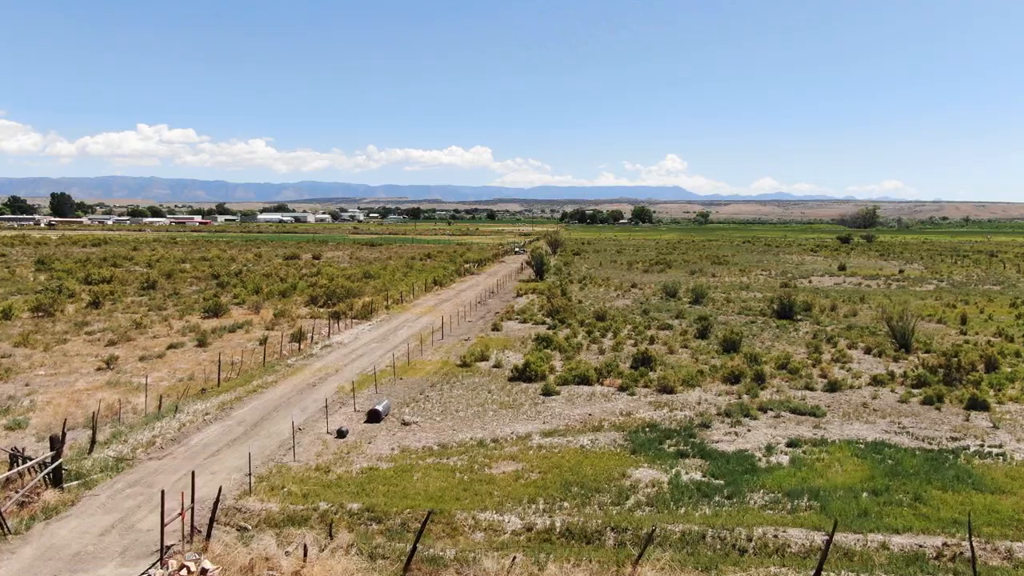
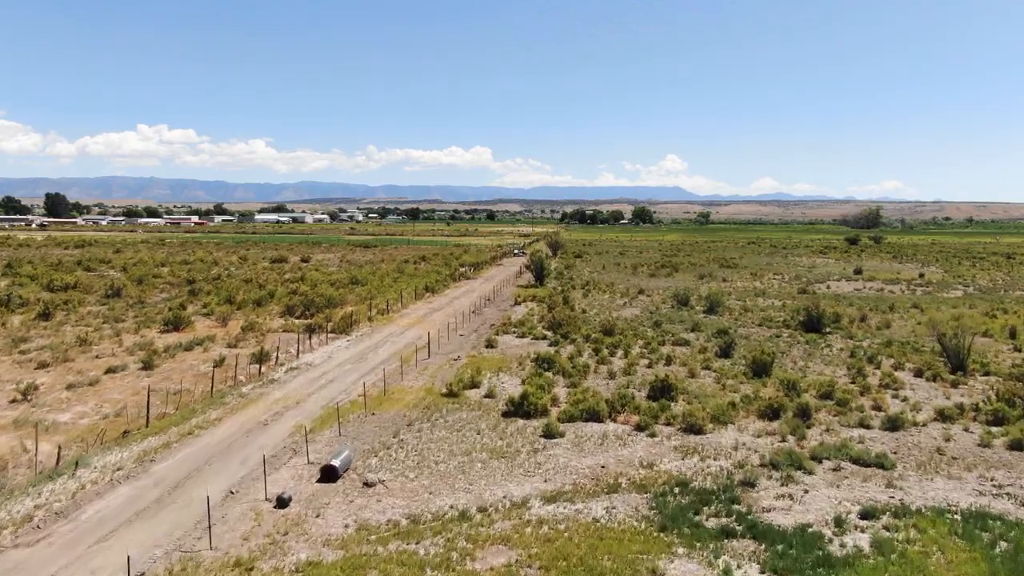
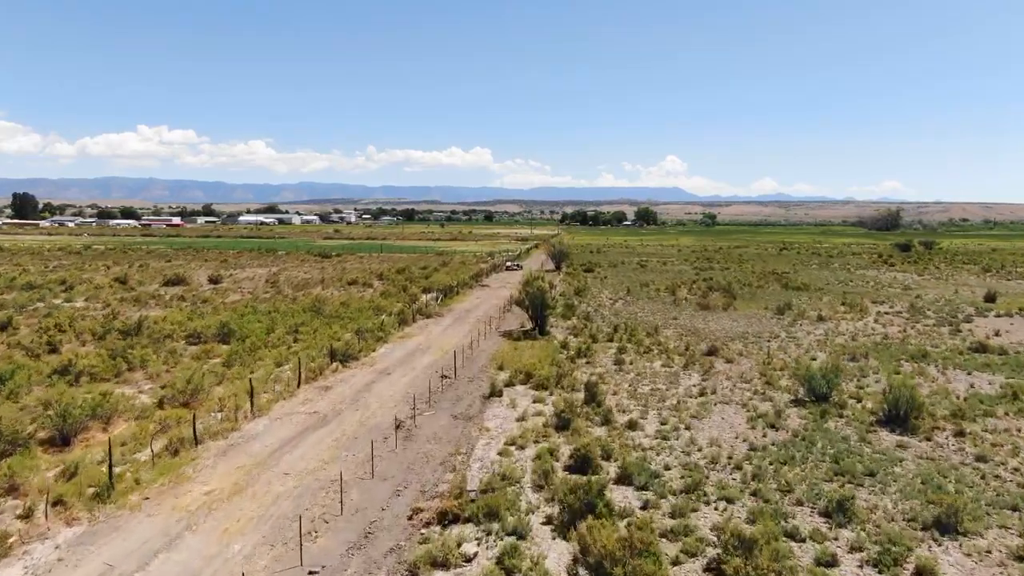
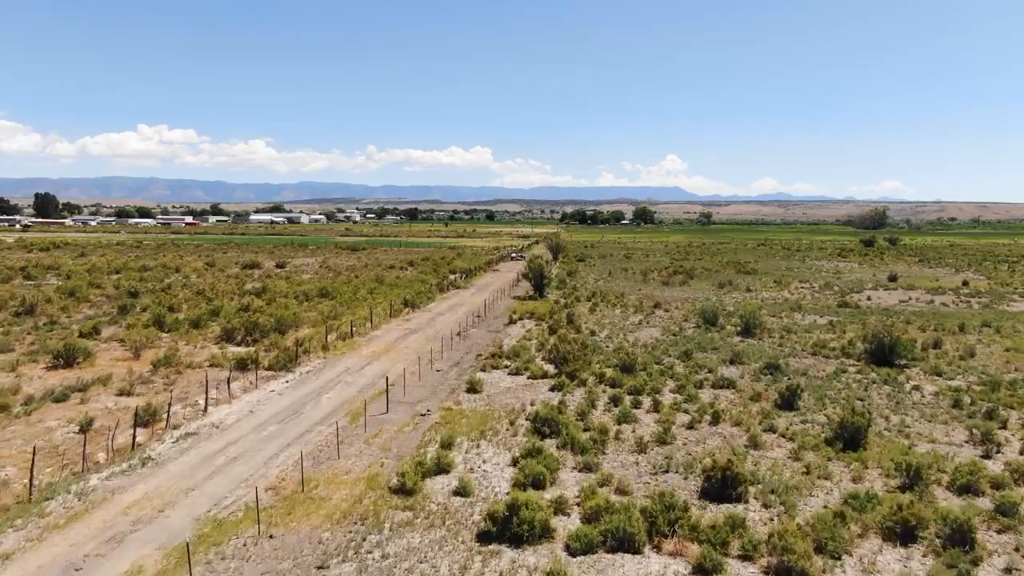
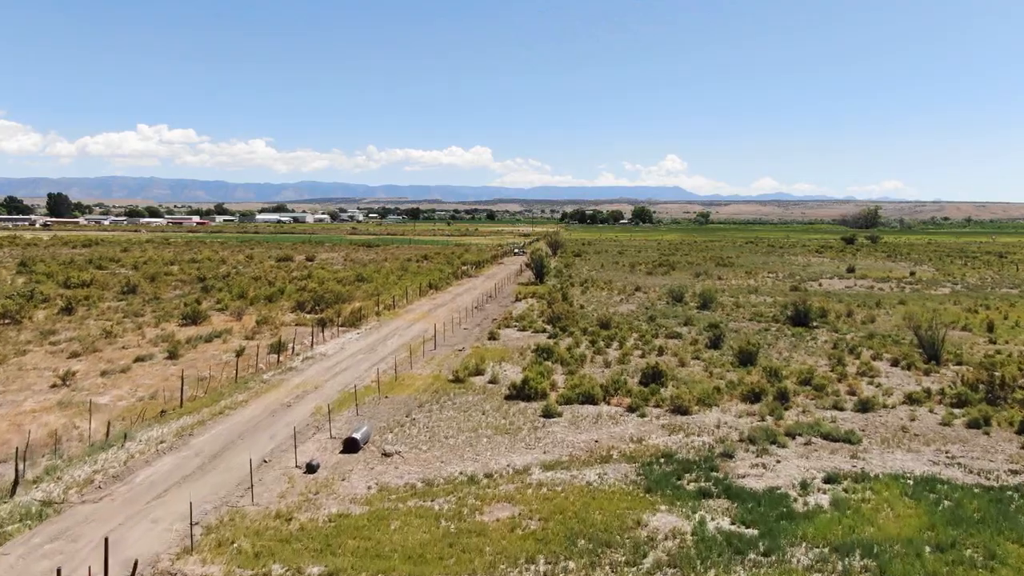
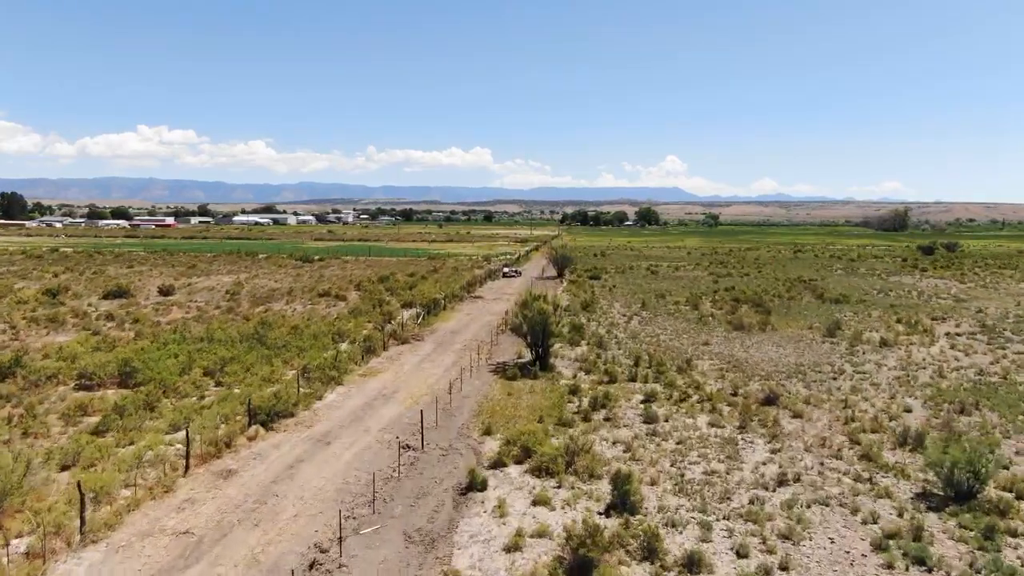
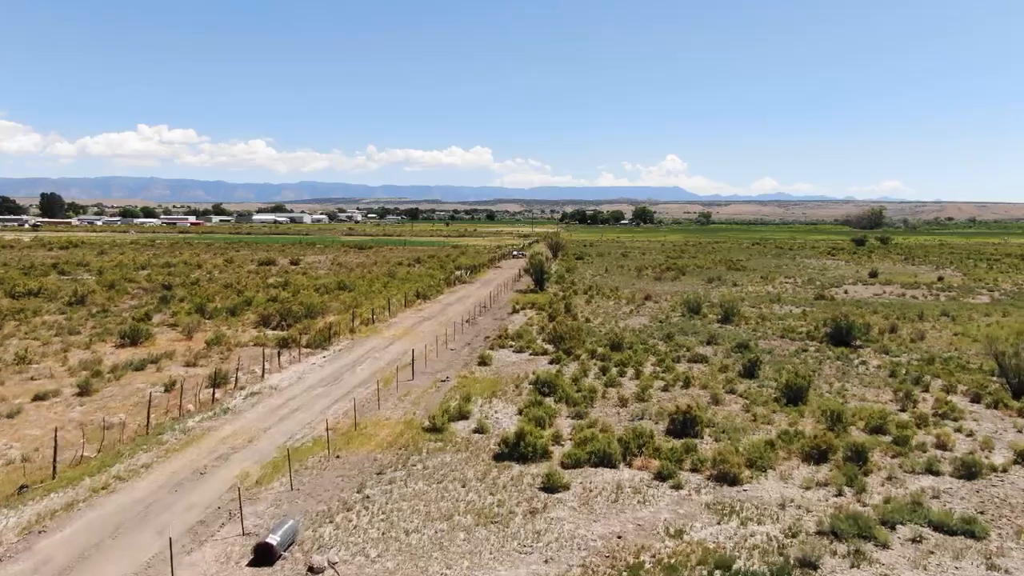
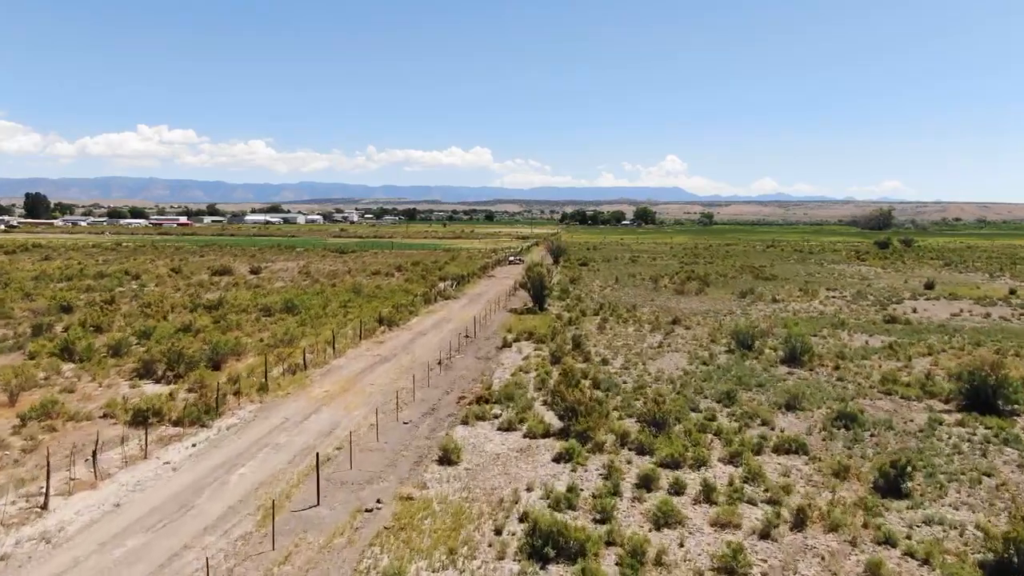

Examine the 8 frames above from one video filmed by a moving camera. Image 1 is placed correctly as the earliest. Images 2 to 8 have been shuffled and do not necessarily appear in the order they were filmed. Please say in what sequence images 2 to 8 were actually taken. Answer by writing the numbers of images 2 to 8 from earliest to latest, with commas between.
5, 2, 7, 4, 8, 3, 6
